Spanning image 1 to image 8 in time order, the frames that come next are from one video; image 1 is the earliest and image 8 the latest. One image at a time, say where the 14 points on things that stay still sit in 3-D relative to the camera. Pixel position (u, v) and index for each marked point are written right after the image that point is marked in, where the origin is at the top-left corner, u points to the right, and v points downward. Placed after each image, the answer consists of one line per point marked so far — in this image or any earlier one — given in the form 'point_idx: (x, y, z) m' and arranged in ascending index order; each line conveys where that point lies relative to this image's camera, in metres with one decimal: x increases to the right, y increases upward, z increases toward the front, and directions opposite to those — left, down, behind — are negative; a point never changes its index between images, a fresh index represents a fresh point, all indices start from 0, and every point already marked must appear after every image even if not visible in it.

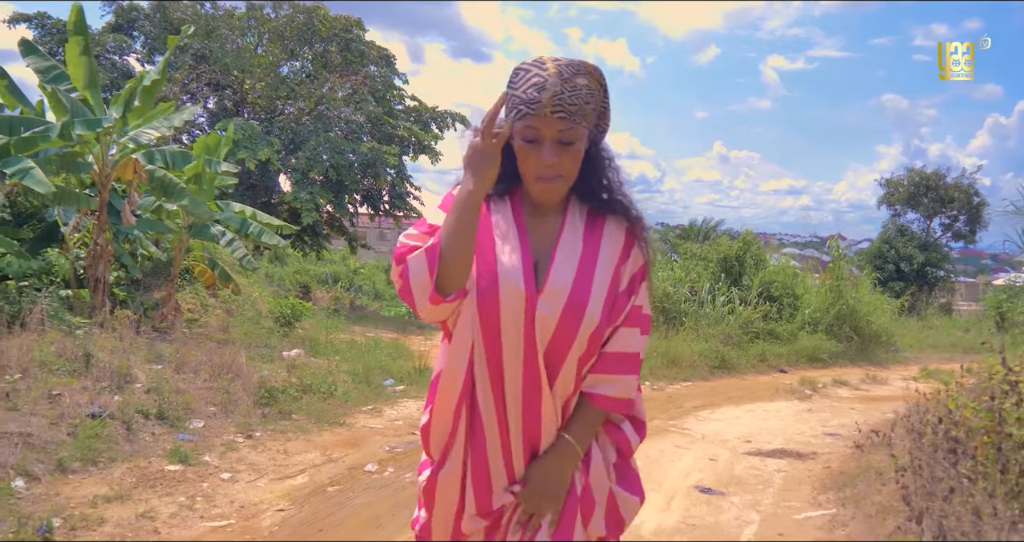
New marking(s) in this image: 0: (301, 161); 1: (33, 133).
0: (-4.3, +2.2, +15.9) m
1: (-4.7, +1.4, +7.7) m
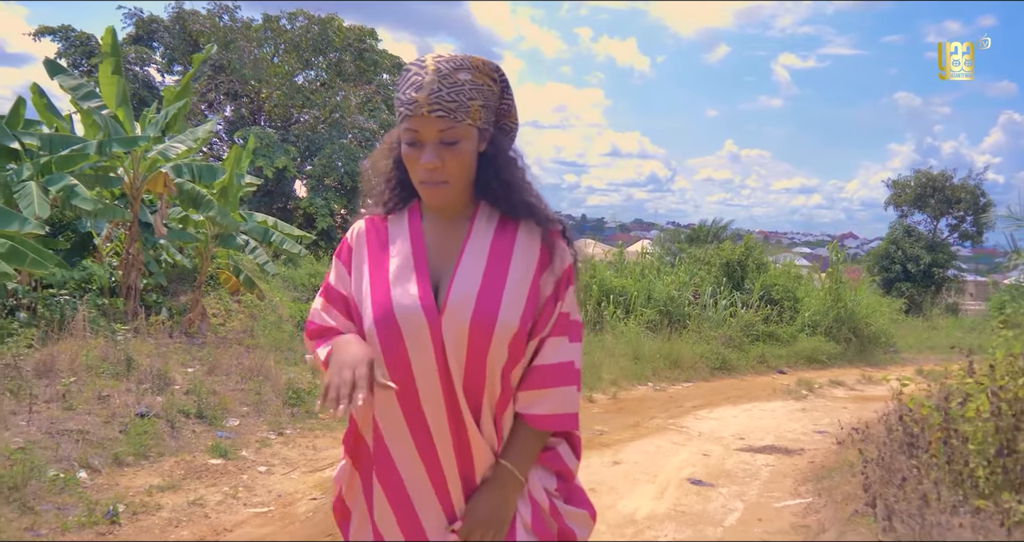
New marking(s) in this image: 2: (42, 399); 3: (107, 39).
0: (-4.1, +2.2, +16.4) m
1: (-4.6, +1.3, +8.2) m
2: (-3.1, -0.8, +5.2) m
3: (-4.6, +2.6, +8.9) m
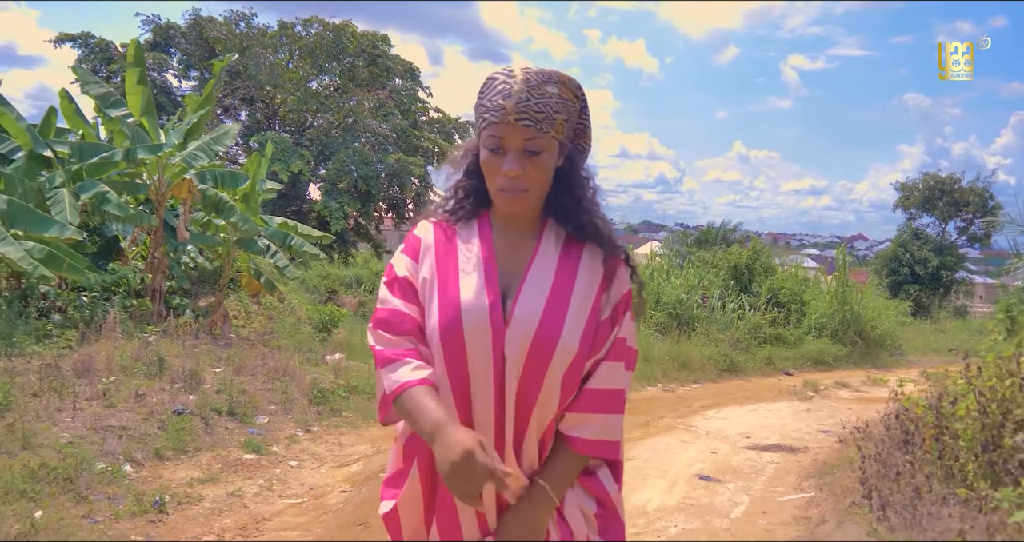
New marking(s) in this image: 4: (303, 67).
0: (-3.8, +2.1, +16.7) m
1: (-4.5, +1.2, +8.6) m
2: (-3.0, -0.9, +5.5) m
3: (-4.4, +2.6, +9.2) m
4: (-4.6, +4.6, +17.4) m
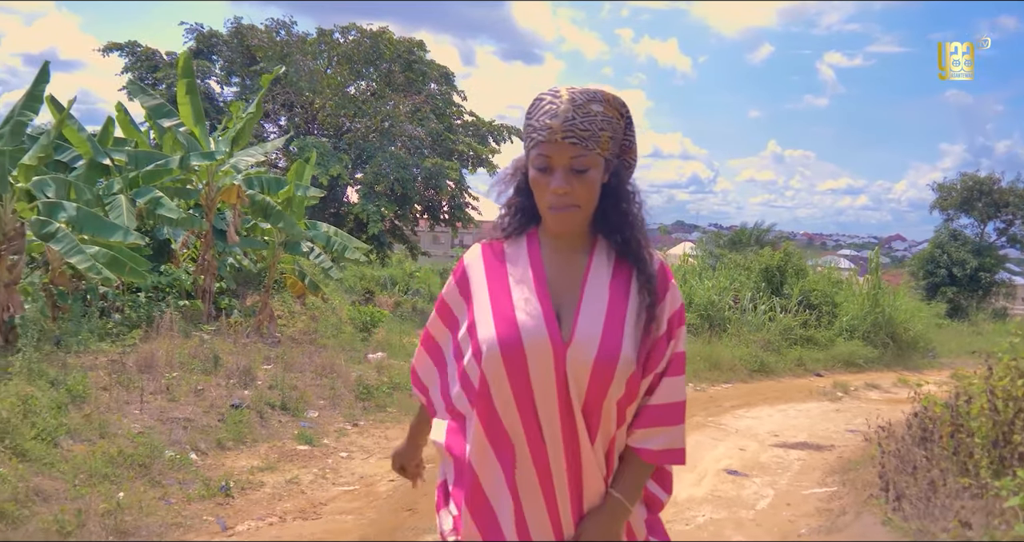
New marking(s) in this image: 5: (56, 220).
0: (-3.1, +2.1, +17.2) m
1: (-4.1, +1.2, +9.0) m
2: (-2.7, -0.9, +5.9) m
3: (-4.0, +2.6, +9.6) m
4: (-3.9, +4.5, +17.8) m
5: (-3.8, +0.4, +6.5) m
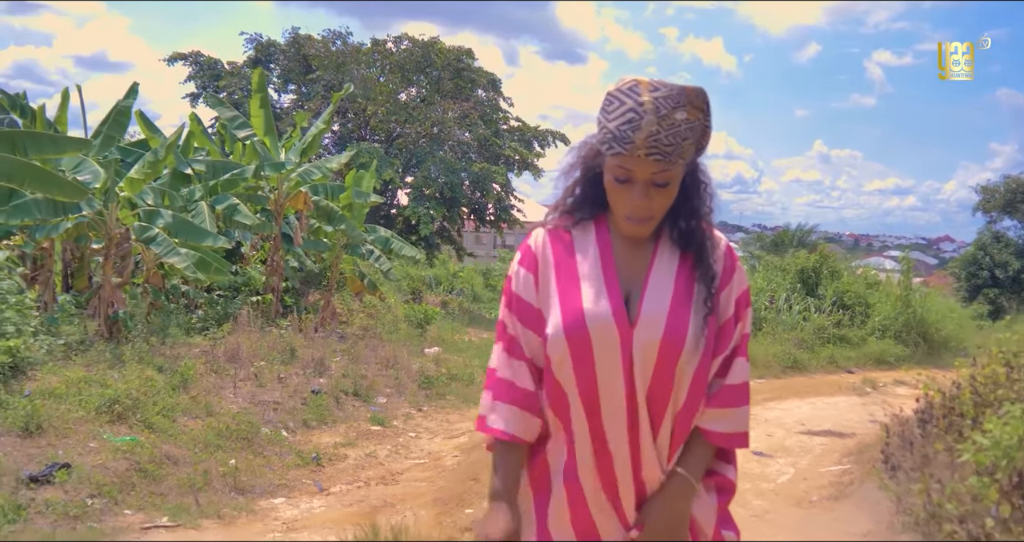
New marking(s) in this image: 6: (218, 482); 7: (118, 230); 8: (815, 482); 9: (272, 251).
0: (-2.1, +2.1, +18.0) m
1: (-3.5, +1.2, +9.9) m
2: (-2.3, -0.9, +6.7) m
3: (-3.4, +2.6, +10.5) m
4: (-2.9, +4.5, +18.7) m
5: (-3.3, +0.4, +7.4) m
6: (-1.6, -1.2, +4.3) m
7: (-3.6, +0.4, +7.3) m
8: (+1.9, -1.3, +5.0) m
9: (-3.3, +0.3, +10.8) m
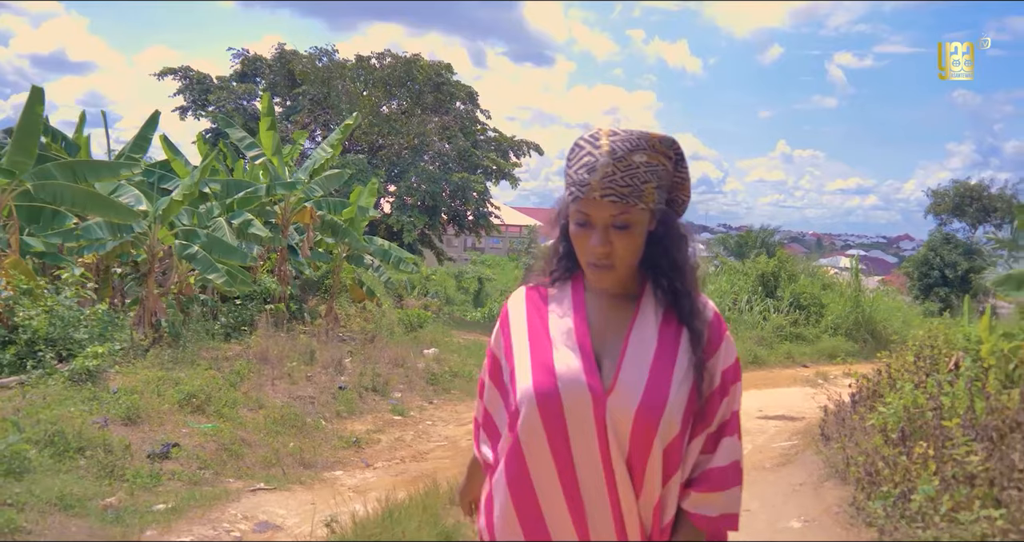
0: (-2.6, +1.9, +19.0) m
1: (-3.6, +1.1, +10.8) m
2: (-2.3, -1.0, +7.7) m
3: (-3.6, +2.4, +11.5) m
4: (-3.4, +4.4, +19.6) m
5: (-3.3, +0.3, +8.3) m
6: (-1.5, -1.3, +5.3) m
7: (-3.7, +0.2, +8.2) m
8: (+2.0, -1.4, +6.1) m
9: (-3.4, +0.1, +11.7) m
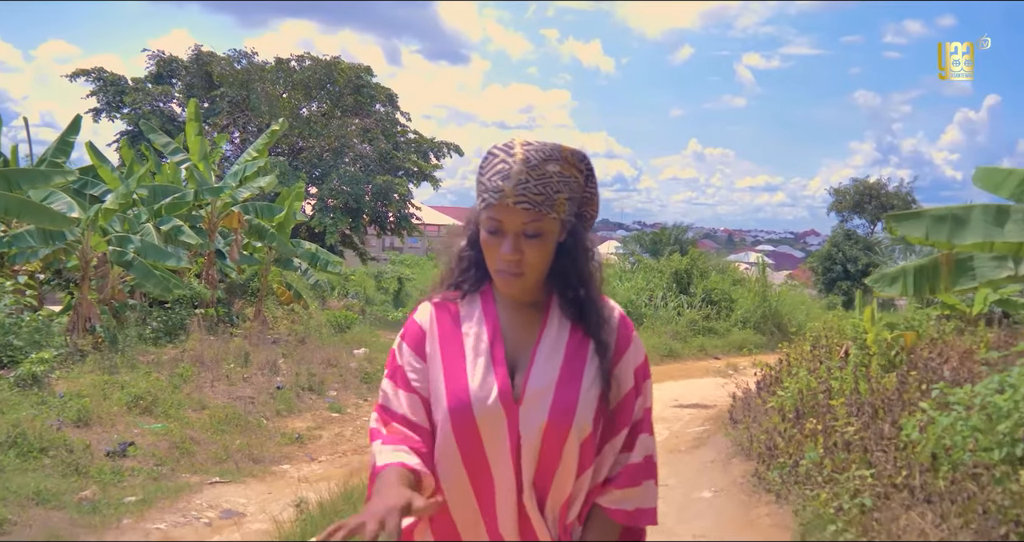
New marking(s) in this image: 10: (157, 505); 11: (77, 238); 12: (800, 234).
0: (-4.4, +1.9, +19.1) m
1: (-4.7, +1.0, +10.9) m
2: (-3.0, -1.1, +7.9) m
3: (-4.7, +2.4, +11.5) m
4: (-5.3, +4.3, +19.7) m
5: (-4.1, +0.2, +8.4) m
6: (-2.0, -1.3, +5.6) m
7: (-4.4, +0.2, +8.3) m
8: (+1.4, -1.4, +6.8) m
9: (-4.6, +0.1, +11.8) m
10: (-1.8, -1.2, +4.1) m
11: (-4.5, +0.3, +8.1) m
12: (+6.6, +0.9, +18.1) m
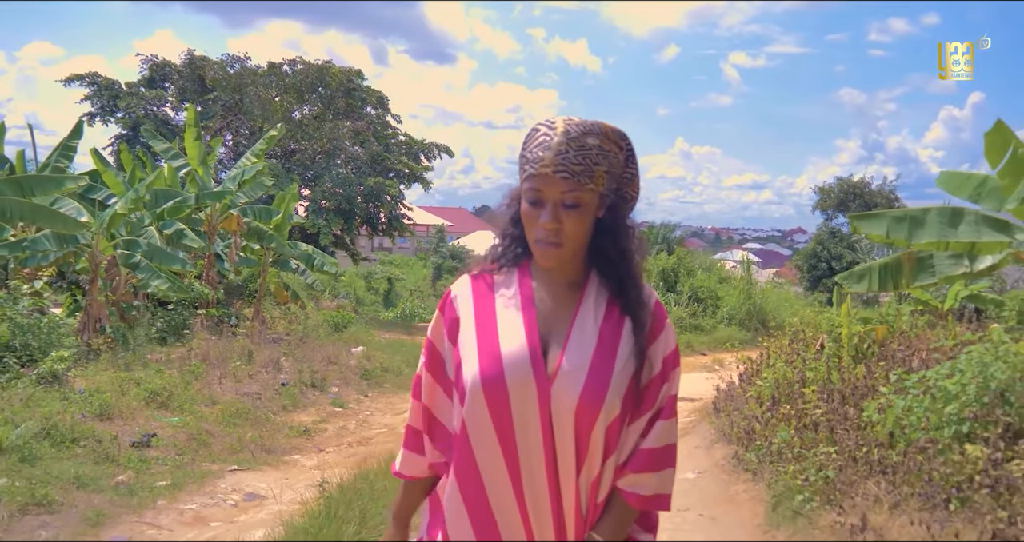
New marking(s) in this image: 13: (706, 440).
0: (-4.7, +1.9, +19.4) m
1: (-4.8, +1.0, +11.2) m
2: (-3.0, -1.1, +8.2) m
3: (-4.8, +2.4, +11.8) m
4: (-5.6, +4.3, +20.0) m
5: (-4.2, +0.2, +8.7) m
6: (-2.0, -1.3, +6.0) m
7: (-4.5, +0.2, +8.6) m
8: (+1.4, -1.4, +7.2) m
9: (-4.7, +0.1, +12.1) m
10: (-1.8, -1.2, +4.4) m
11: (-4.5, +0.3, +8.4) m
12: (+6.4, +0.9, +18.6) m
13: (+1.3, -1.2, +5.5) m
